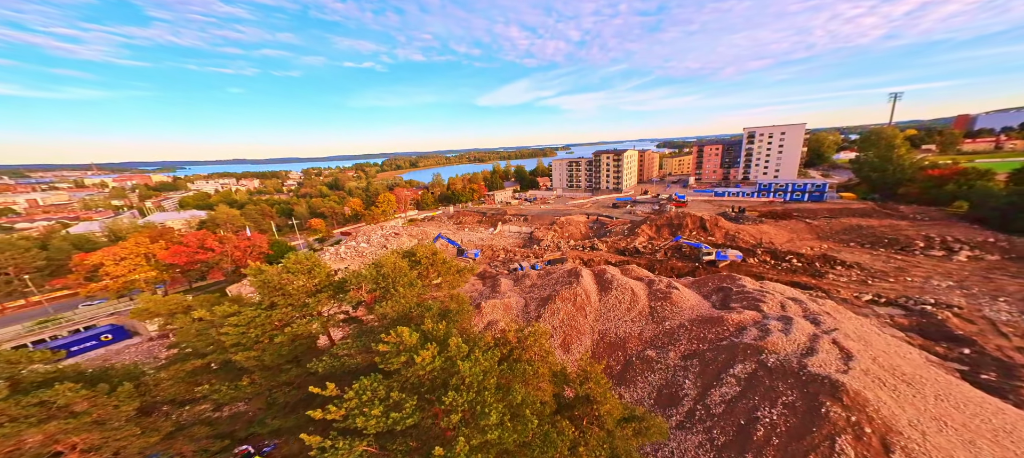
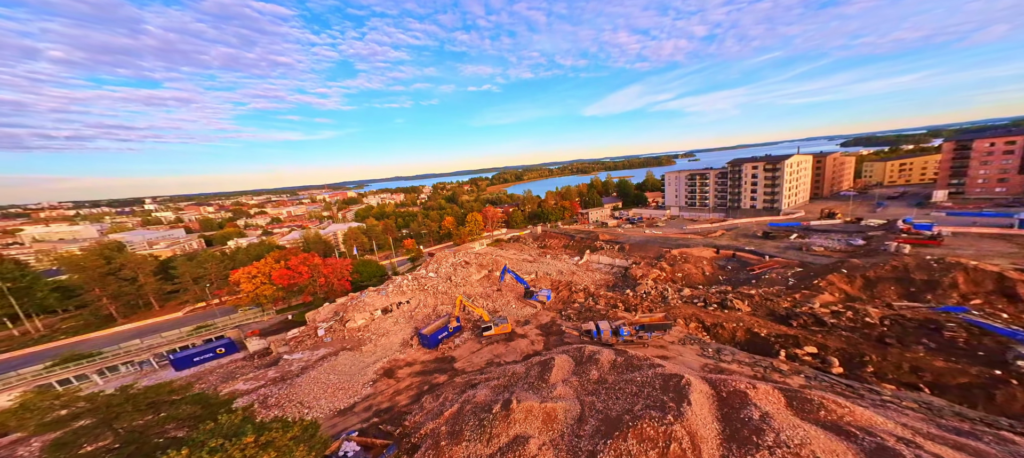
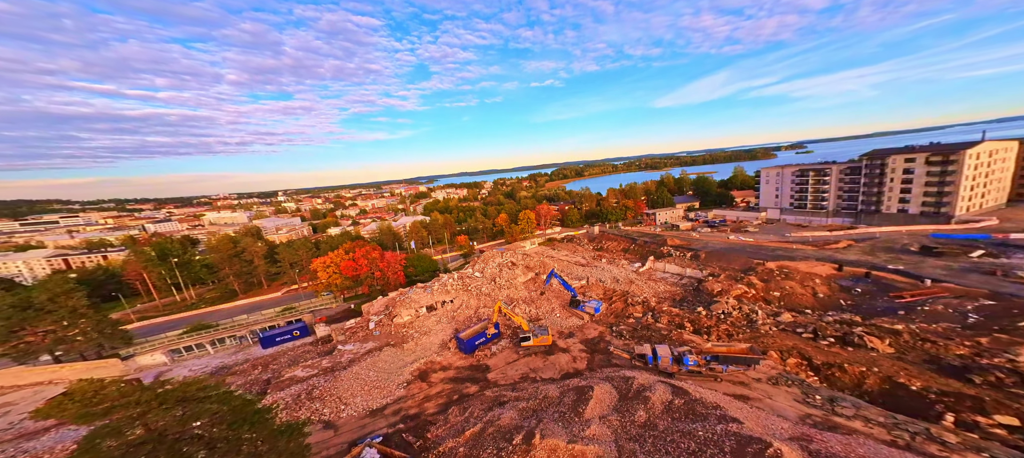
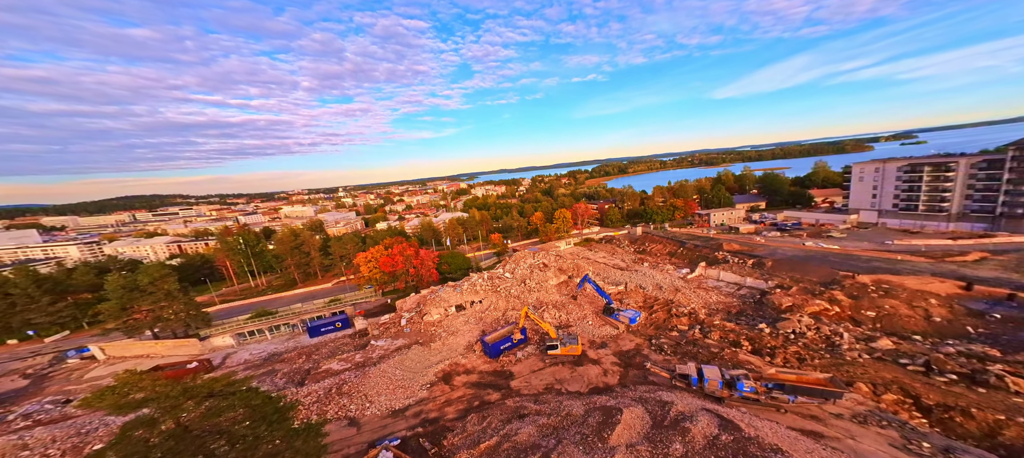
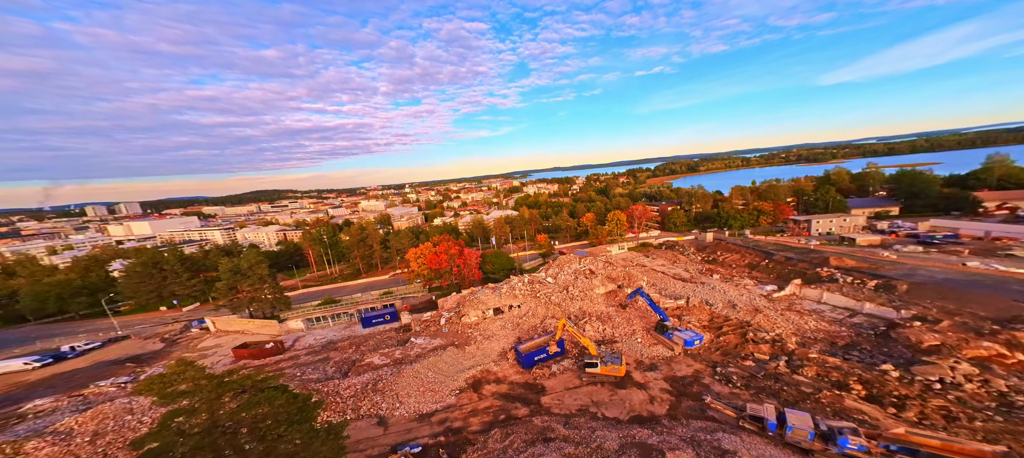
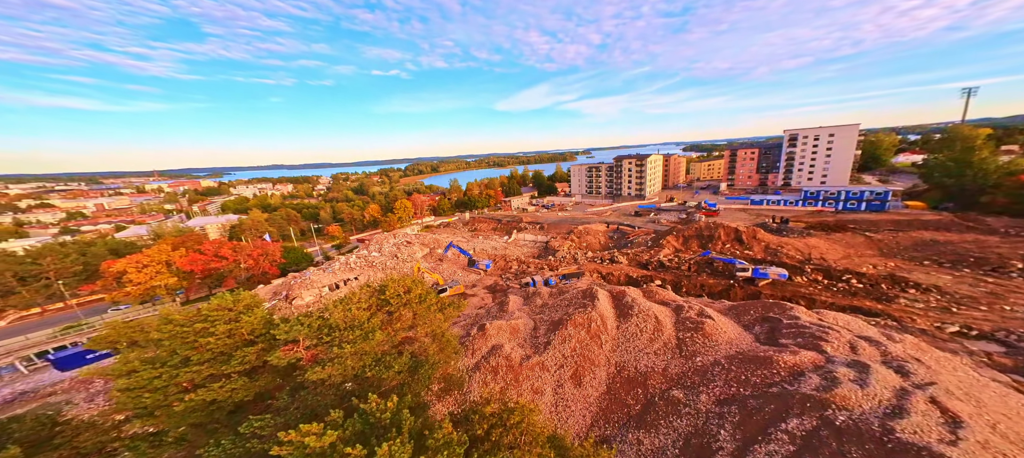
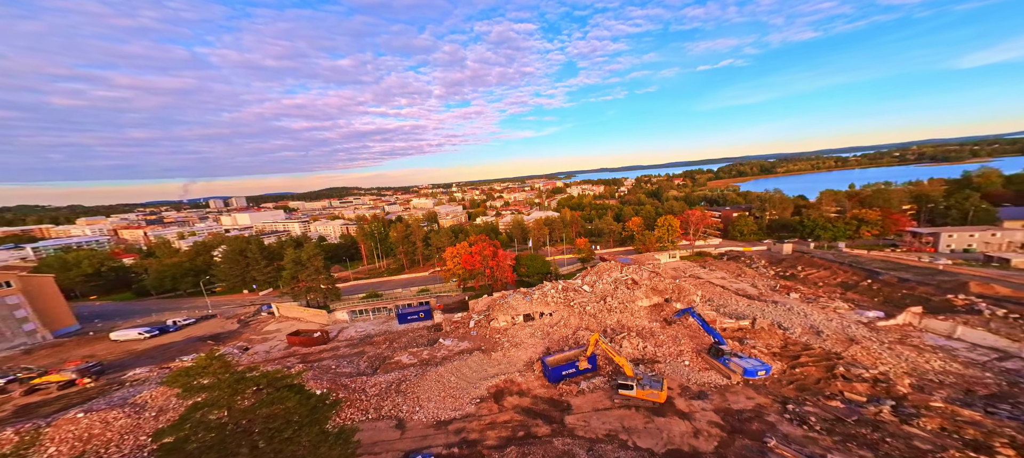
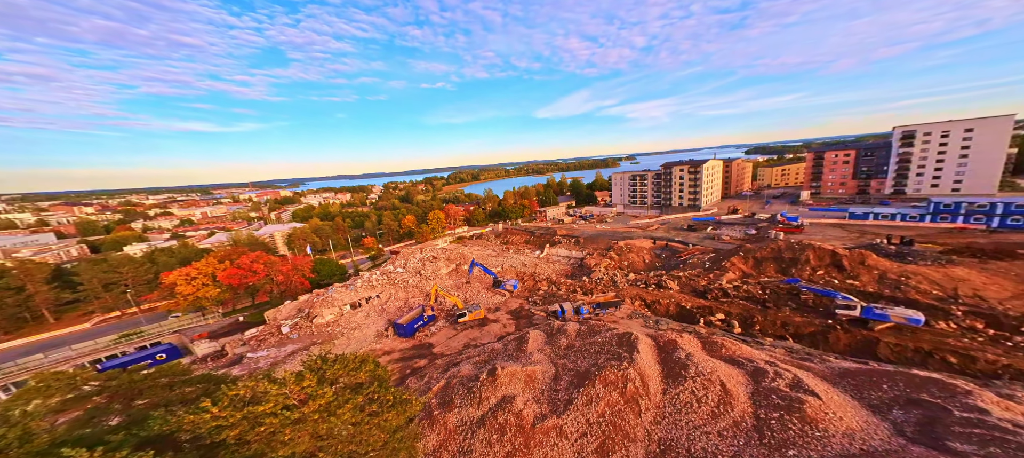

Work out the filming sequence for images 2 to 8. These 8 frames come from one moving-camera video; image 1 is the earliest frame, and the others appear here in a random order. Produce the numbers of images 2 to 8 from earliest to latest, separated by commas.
6, 8, 2, 3, 4, 5, 7
